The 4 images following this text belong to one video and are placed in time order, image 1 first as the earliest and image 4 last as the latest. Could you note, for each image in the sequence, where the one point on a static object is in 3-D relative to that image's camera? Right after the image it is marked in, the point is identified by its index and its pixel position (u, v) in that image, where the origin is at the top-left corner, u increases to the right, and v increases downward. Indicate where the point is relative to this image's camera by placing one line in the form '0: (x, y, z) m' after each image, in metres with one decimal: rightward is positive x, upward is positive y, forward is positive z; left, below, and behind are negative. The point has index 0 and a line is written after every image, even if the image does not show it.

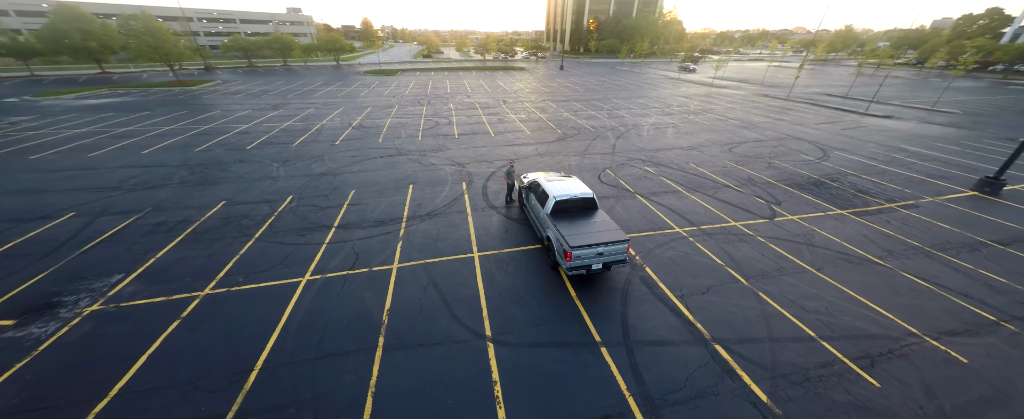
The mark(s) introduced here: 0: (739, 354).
0: (+4.8, -2.9, +6.9) m
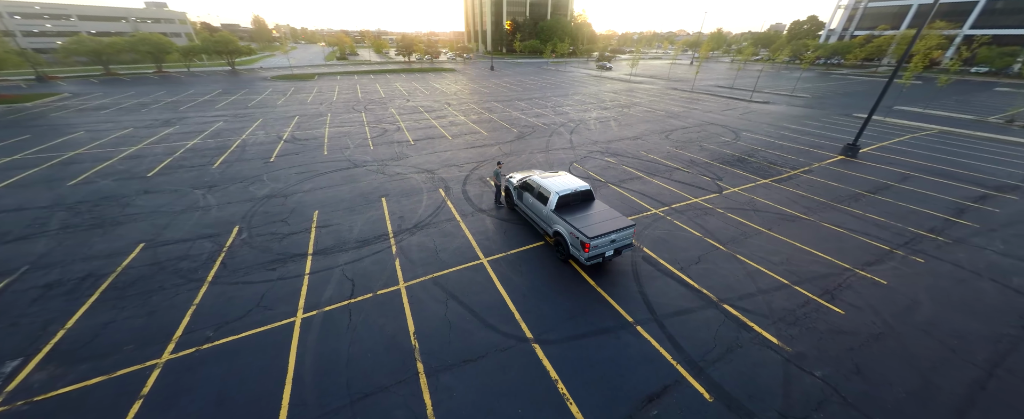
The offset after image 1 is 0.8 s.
0: (+5.8, -2.3, +8.0) m
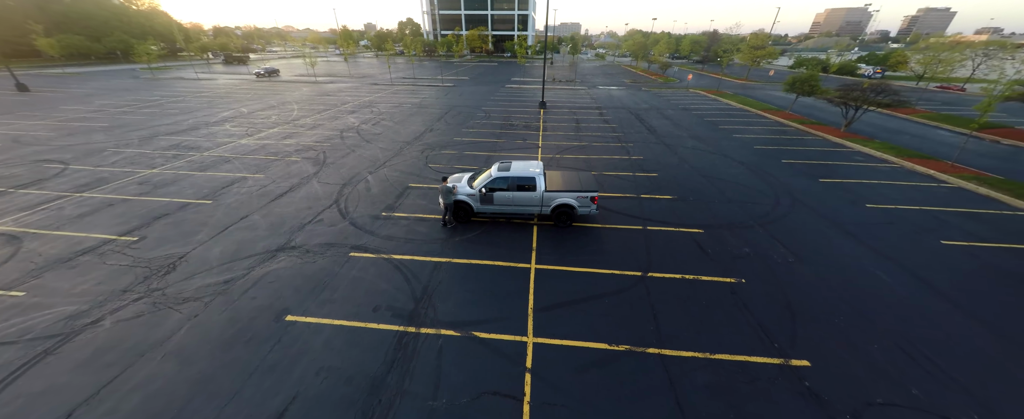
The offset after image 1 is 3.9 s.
0: (+5.3, +0.9, +13.5) m
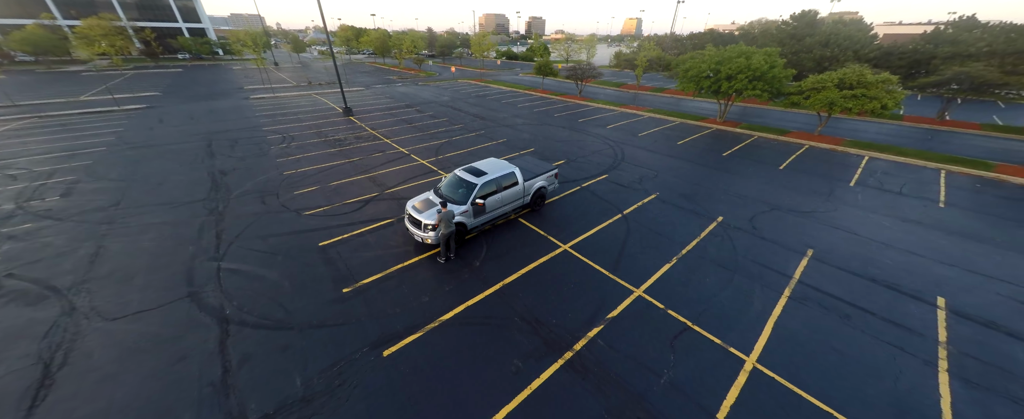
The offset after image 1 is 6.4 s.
0: (+0.8, +2.2, +15.6) m
